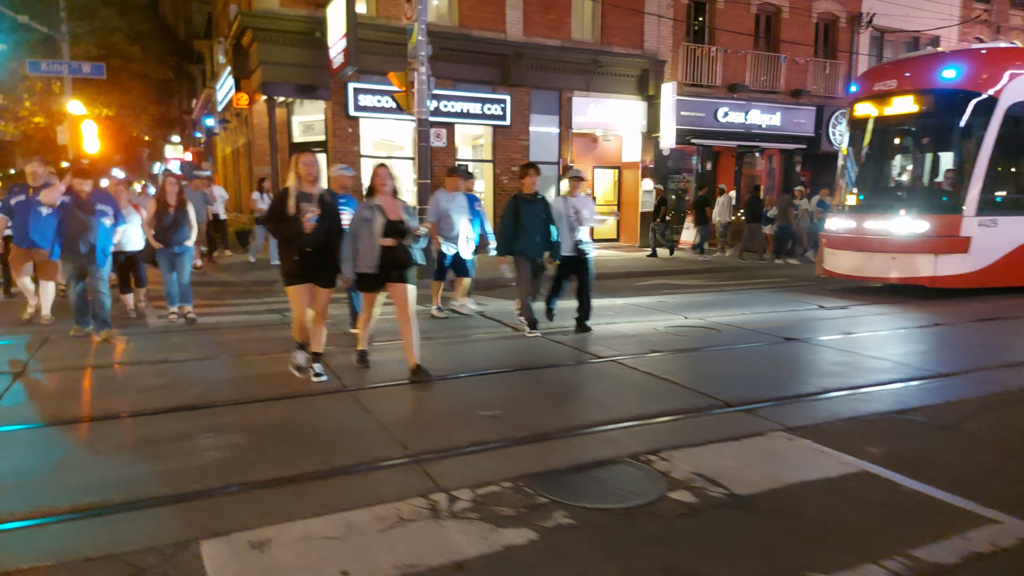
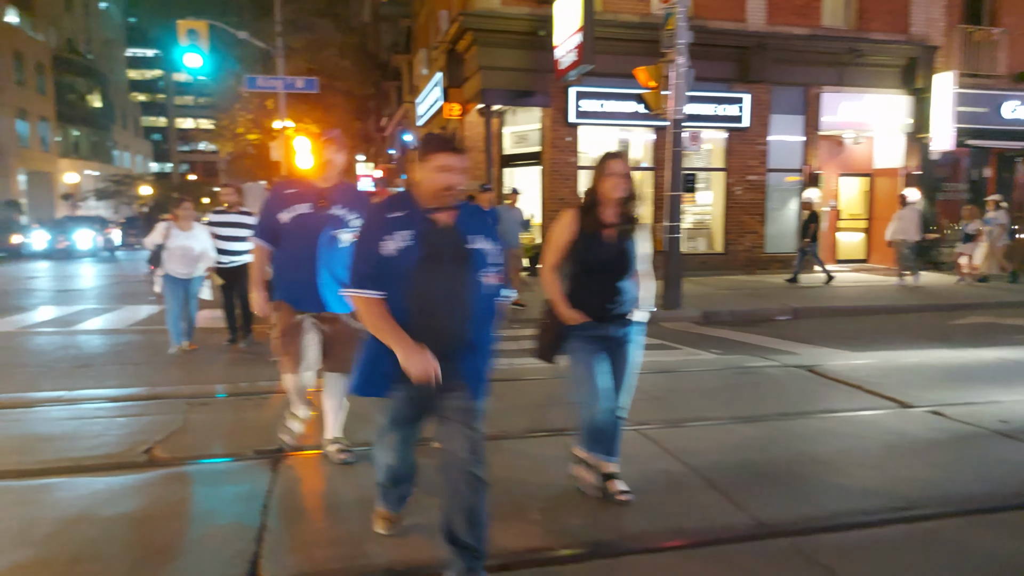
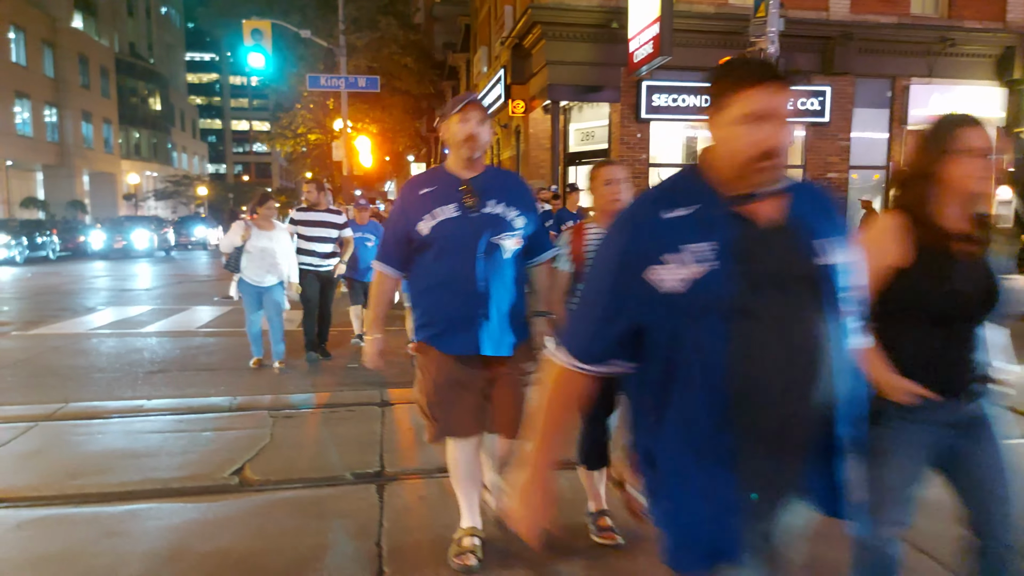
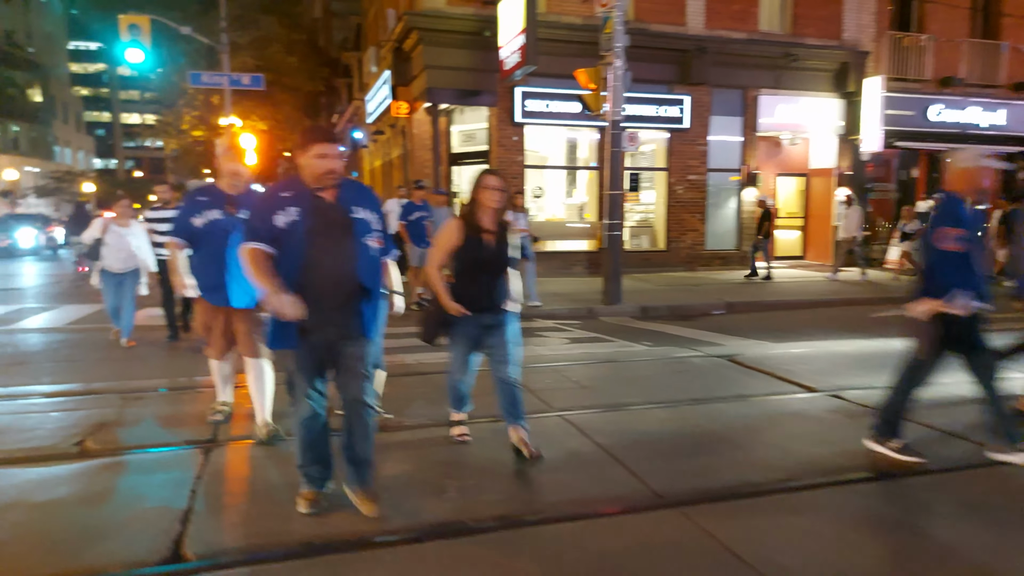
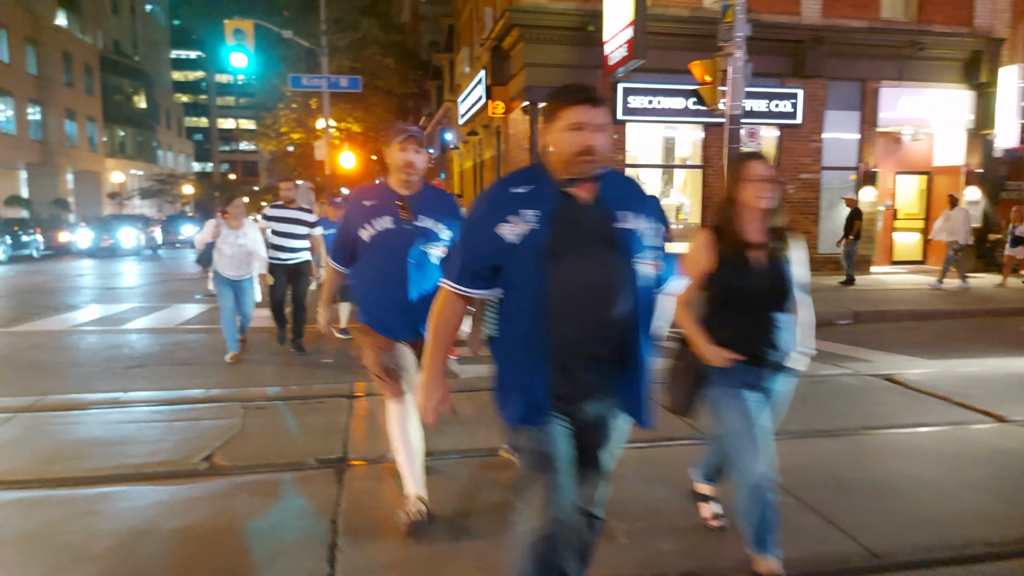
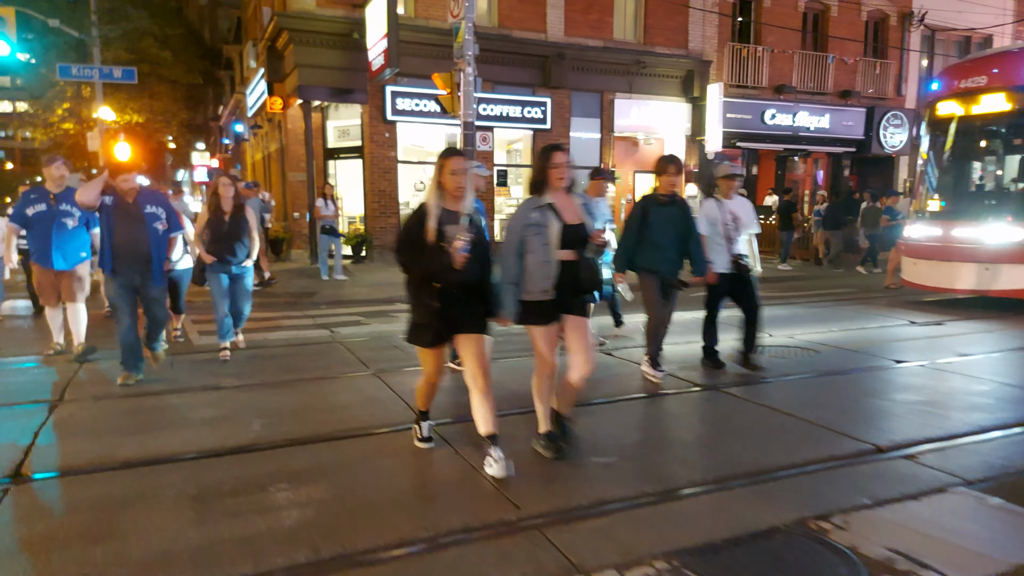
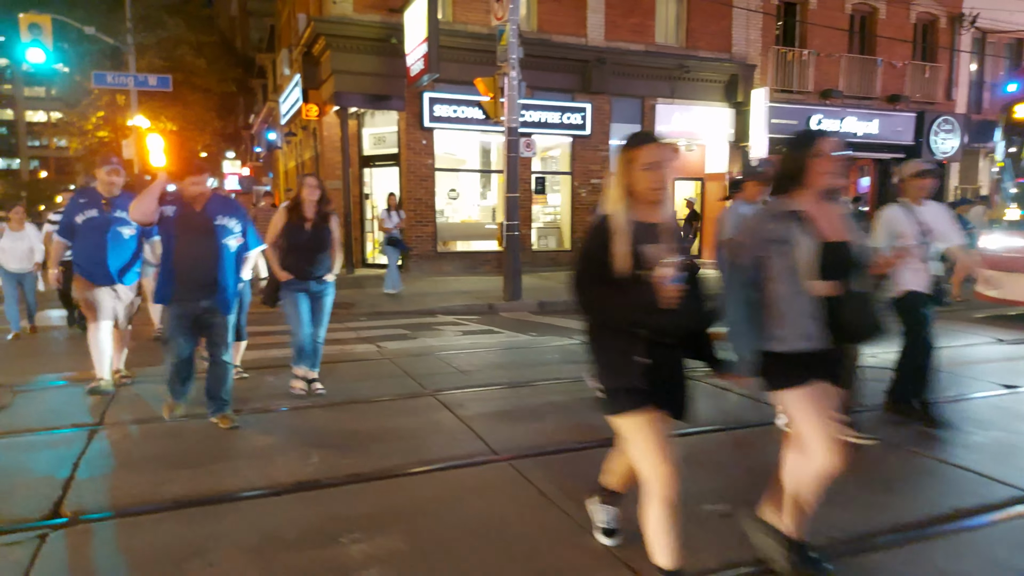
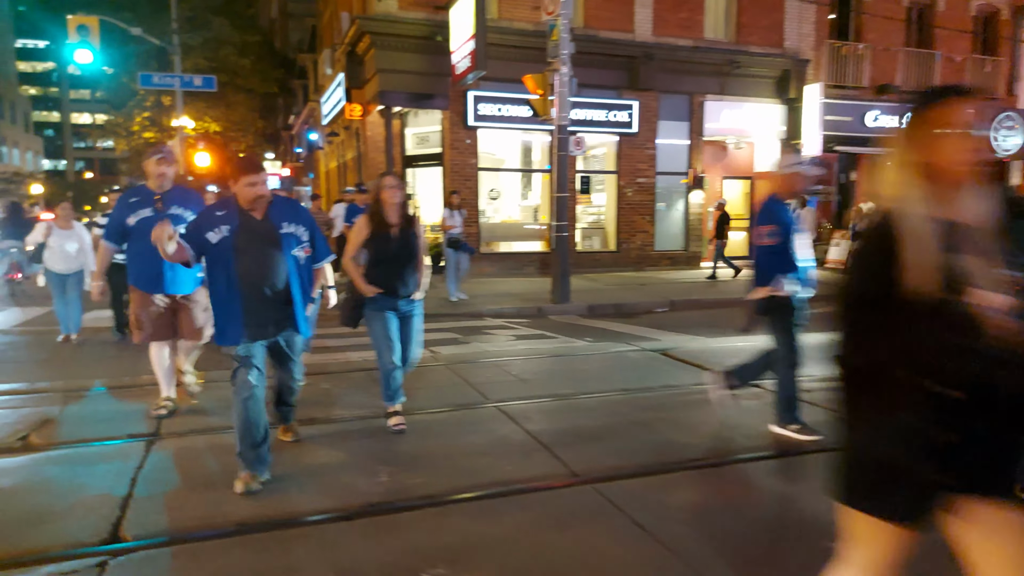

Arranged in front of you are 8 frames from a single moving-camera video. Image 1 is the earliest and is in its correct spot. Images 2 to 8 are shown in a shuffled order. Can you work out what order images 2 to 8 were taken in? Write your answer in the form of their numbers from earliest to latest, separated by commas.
6, 7, 8, 4, 2, 5, 3
